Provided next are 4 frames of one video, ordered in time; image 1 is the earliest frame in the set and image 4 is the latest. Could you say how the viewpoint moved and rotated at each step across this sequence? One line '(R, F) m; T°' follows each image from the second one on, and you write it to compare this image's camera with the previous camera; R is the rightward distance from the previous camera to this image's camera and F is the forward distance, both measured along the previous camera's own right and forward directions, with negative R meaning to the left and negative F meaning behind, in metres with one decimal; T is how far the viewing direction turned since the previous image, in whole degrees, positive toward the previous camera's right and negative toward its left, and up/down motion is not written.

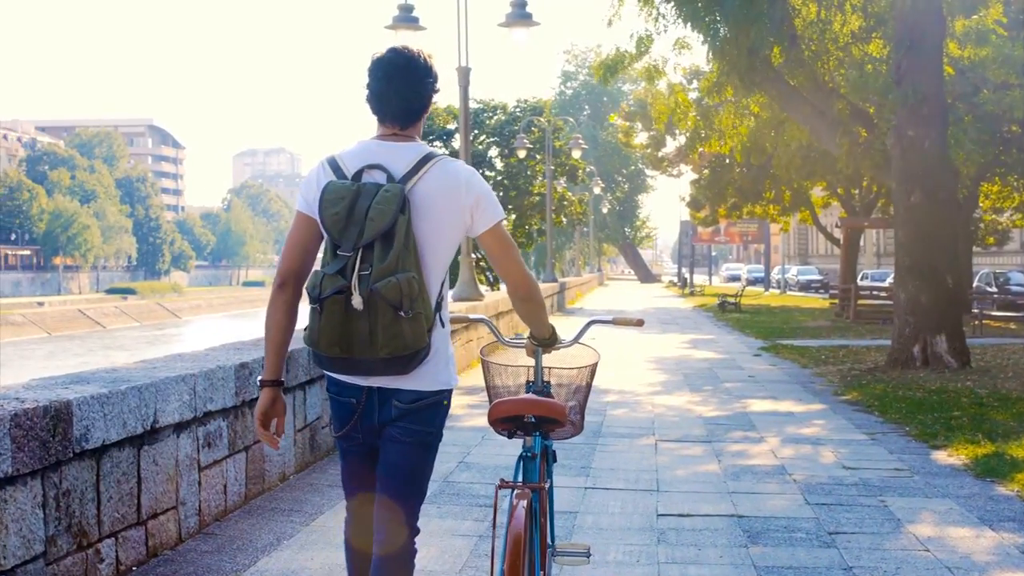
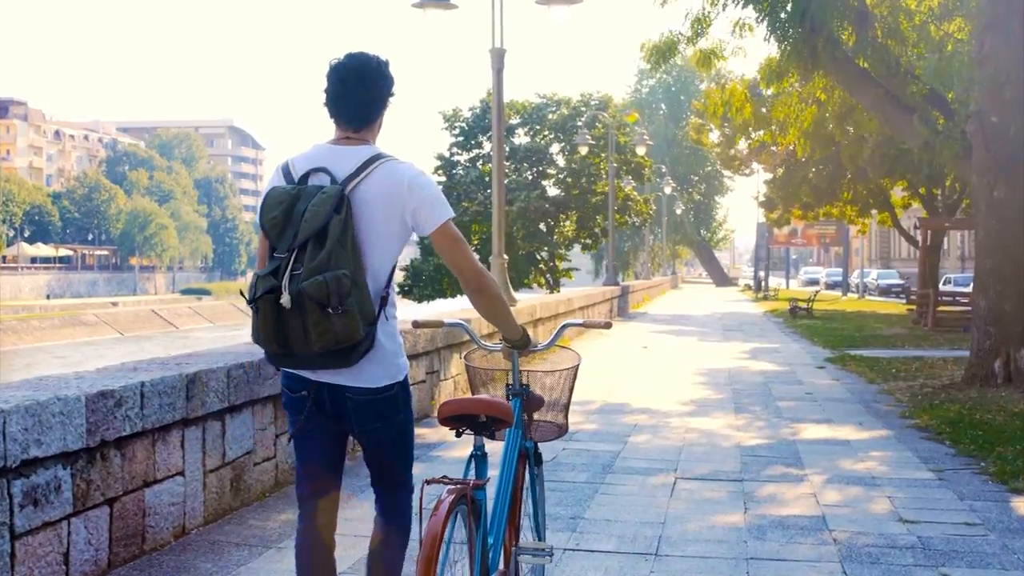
(+0.5, +1.2) m; -4°
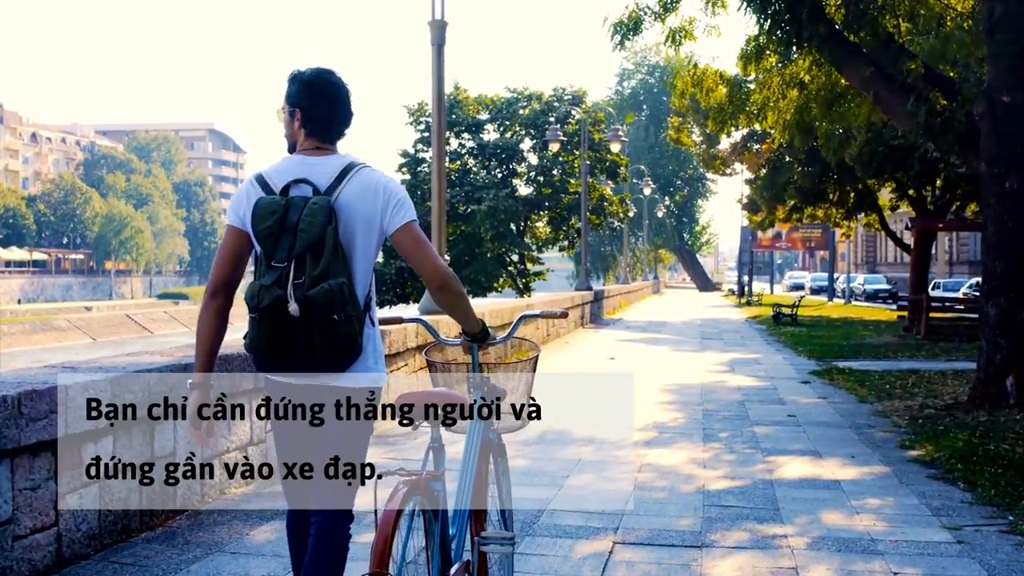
(+0.5, +1.6) m; +1°
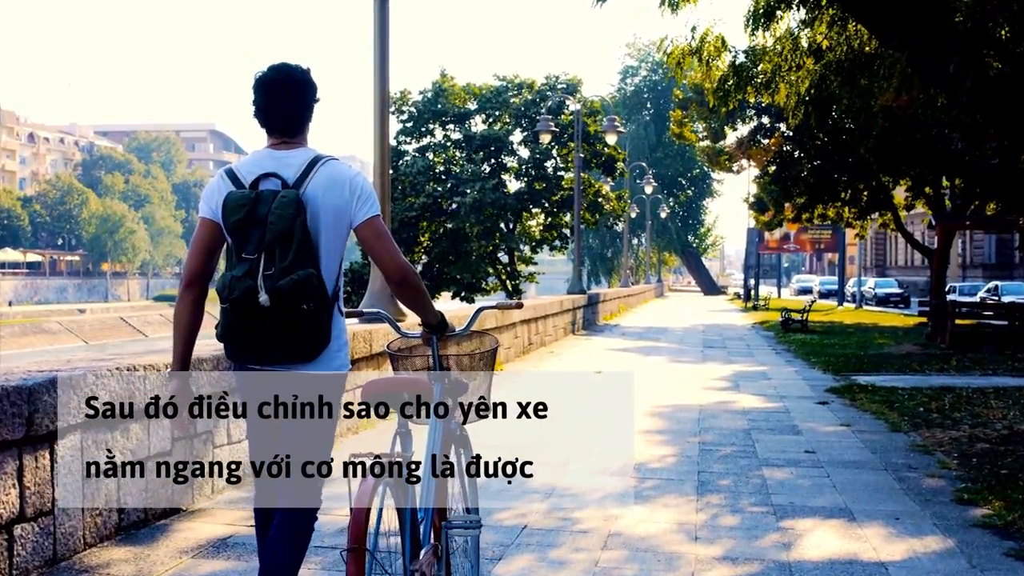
(+0.4, +1.9) m; 0°
